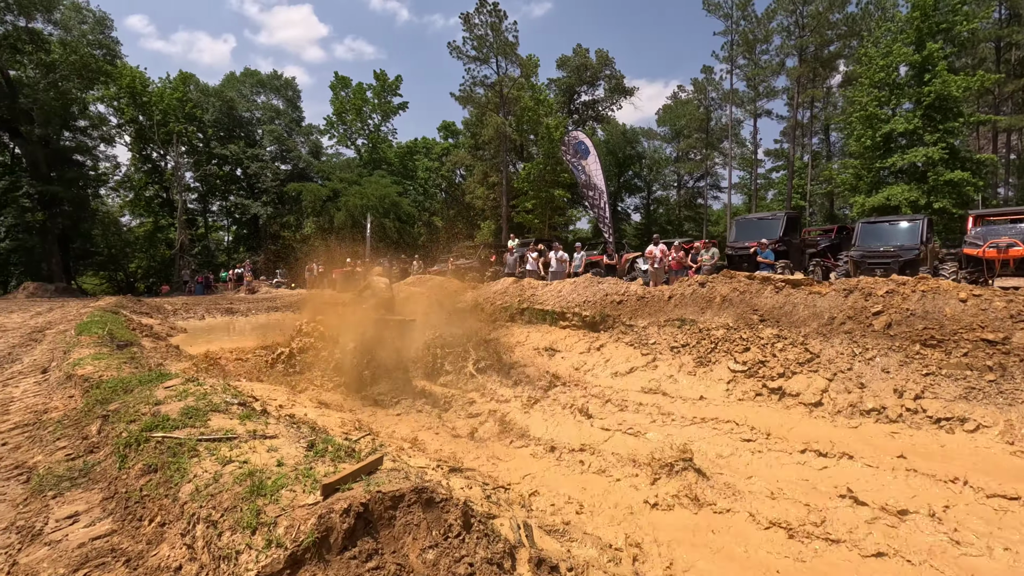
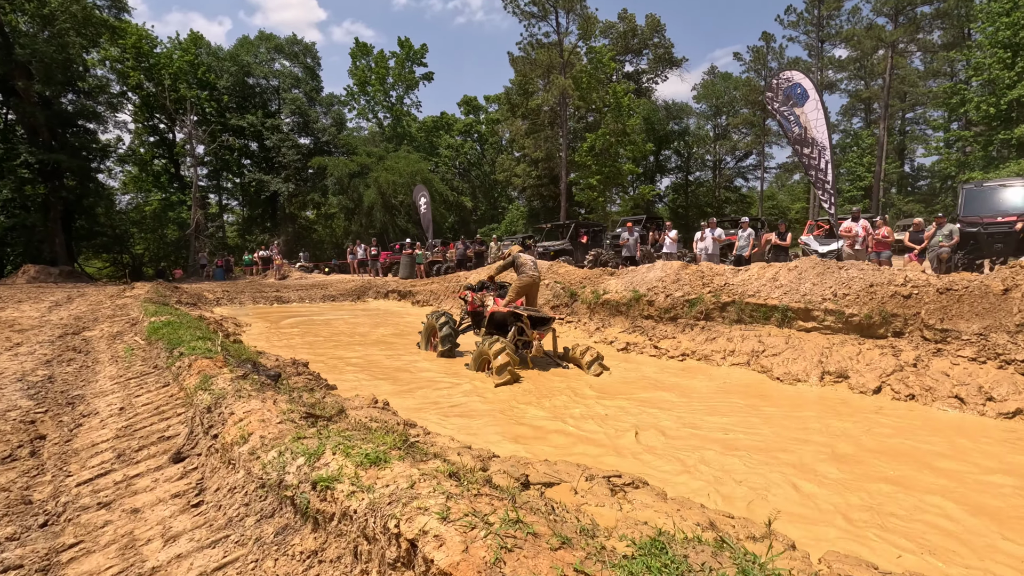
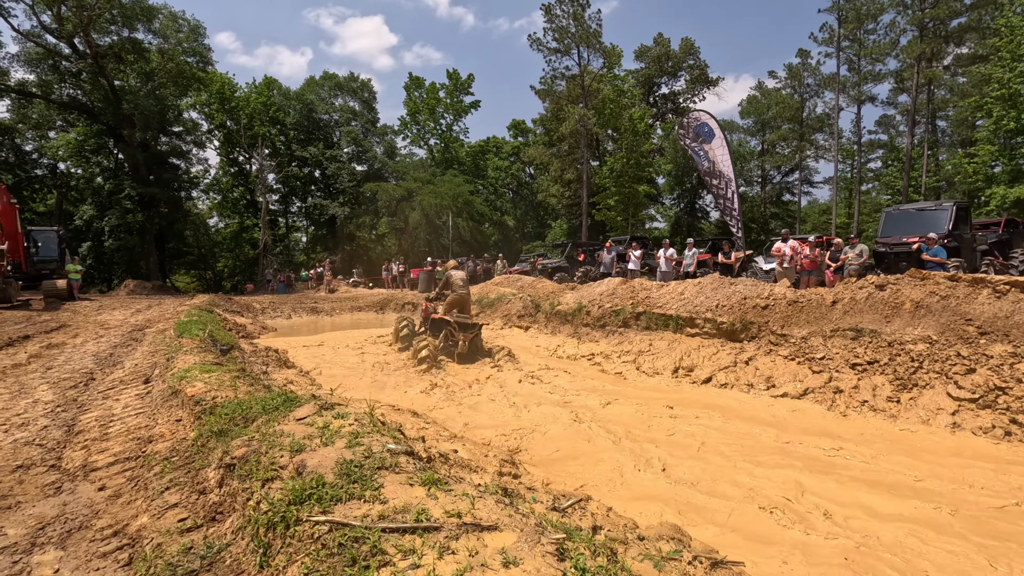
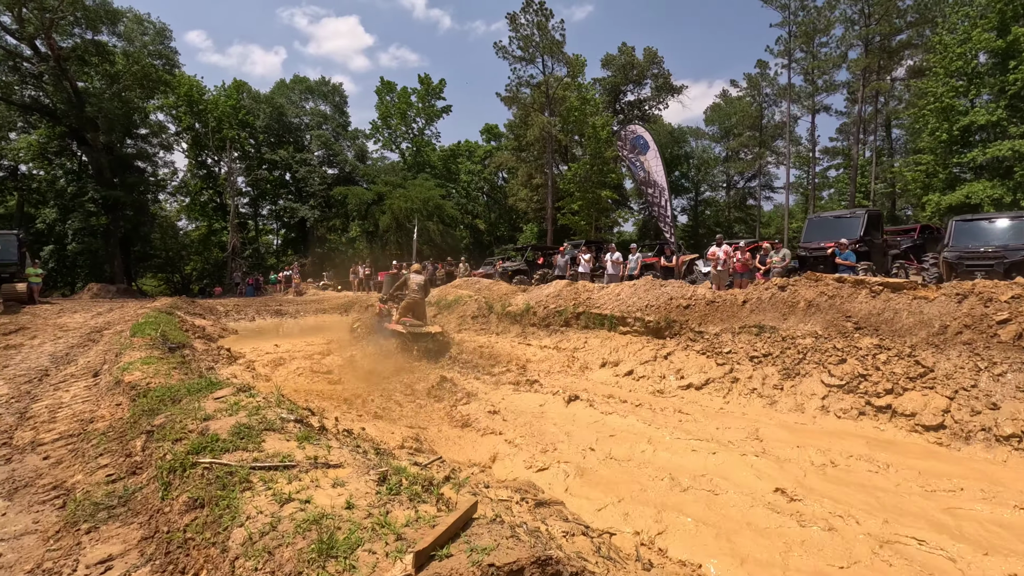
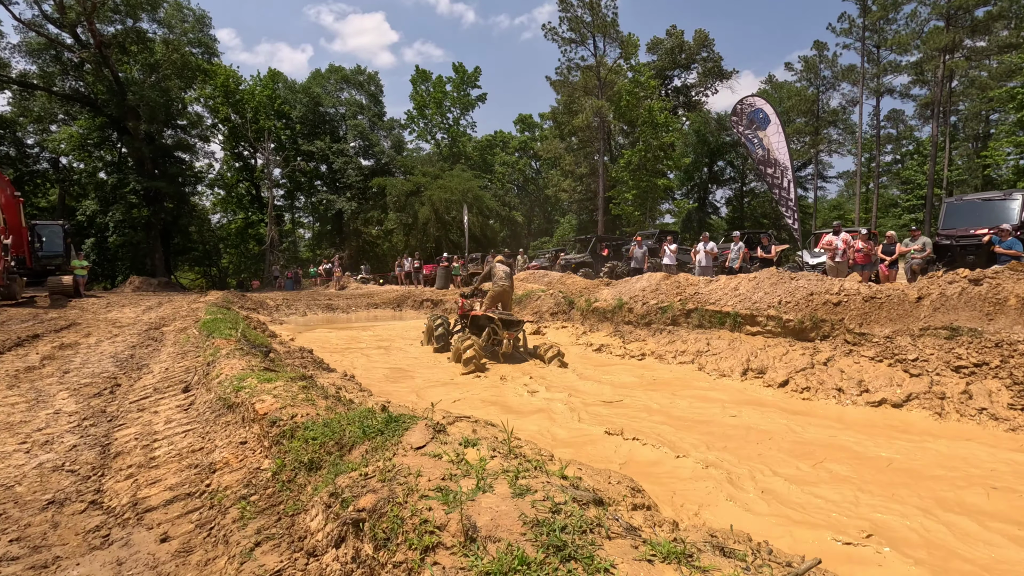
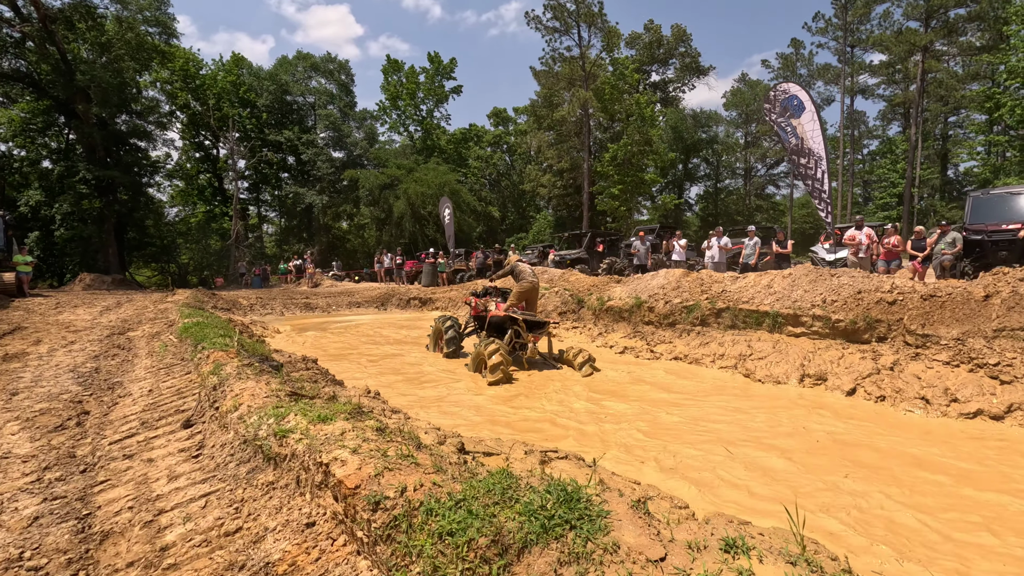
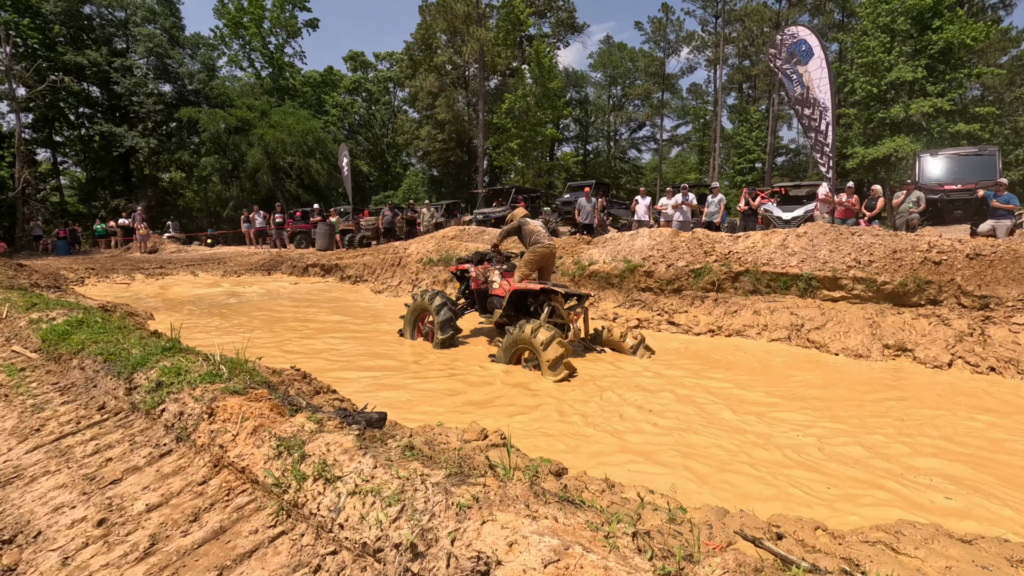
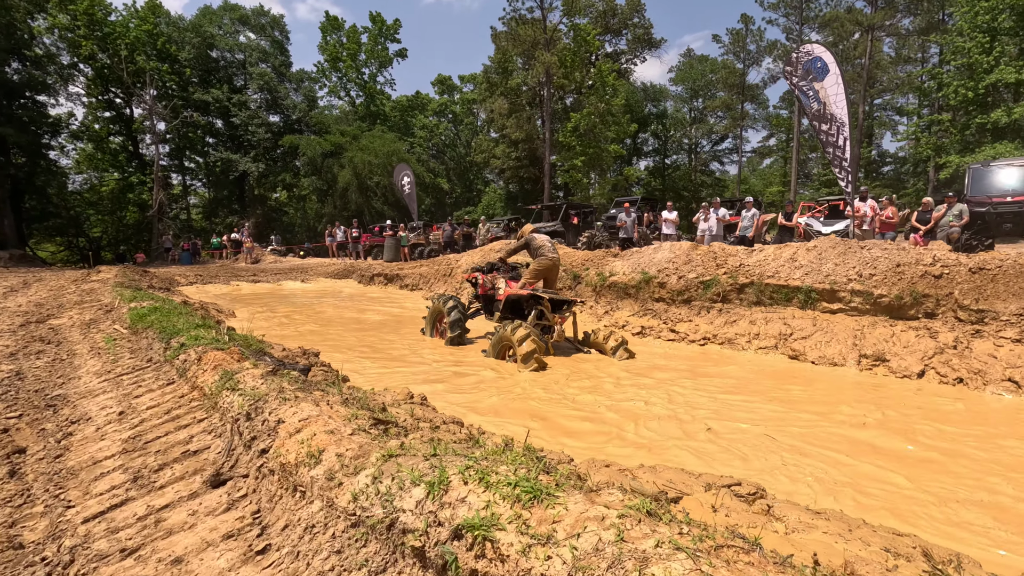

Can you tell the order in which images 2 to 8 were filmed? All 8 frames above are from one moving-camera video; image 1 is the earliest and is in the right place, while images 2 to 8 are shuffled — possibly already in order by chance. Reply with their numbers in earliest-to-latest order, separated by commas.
4, 3, 5, 6, 2, 8, 7
